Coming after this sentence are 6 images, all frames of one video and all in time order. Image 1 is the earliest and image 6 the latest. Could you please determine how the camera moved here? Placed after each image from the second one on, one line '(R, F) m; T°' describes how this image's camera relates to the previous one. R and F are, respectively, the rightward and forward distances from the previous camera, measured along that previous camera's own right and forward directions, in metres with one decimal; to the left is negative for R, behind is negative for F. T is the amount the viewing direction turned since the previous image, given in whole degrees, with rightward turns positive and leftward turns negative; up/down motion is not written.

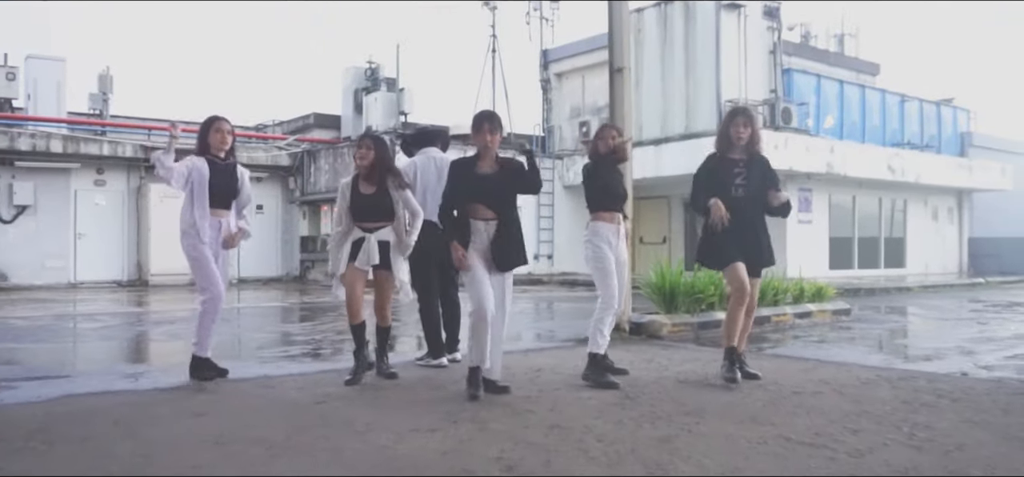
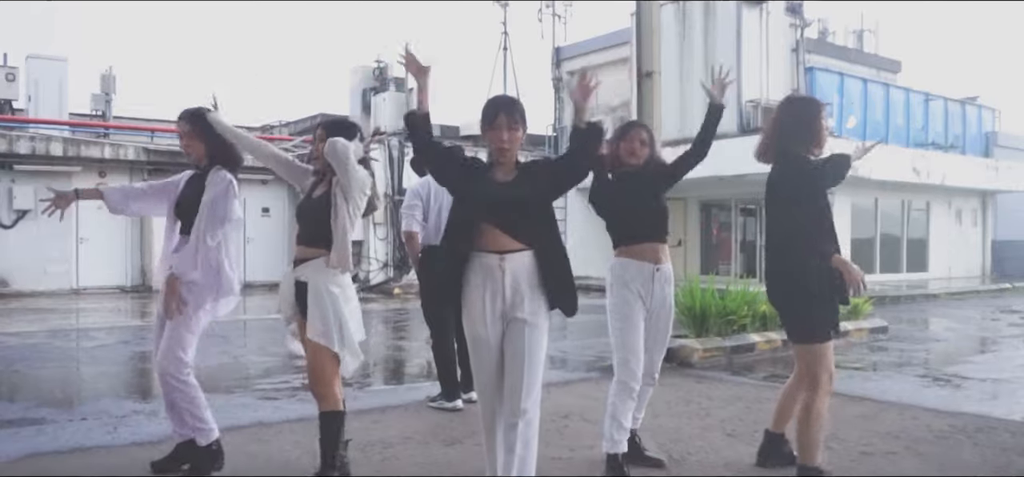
(-0.1, +0.6) m; -1°
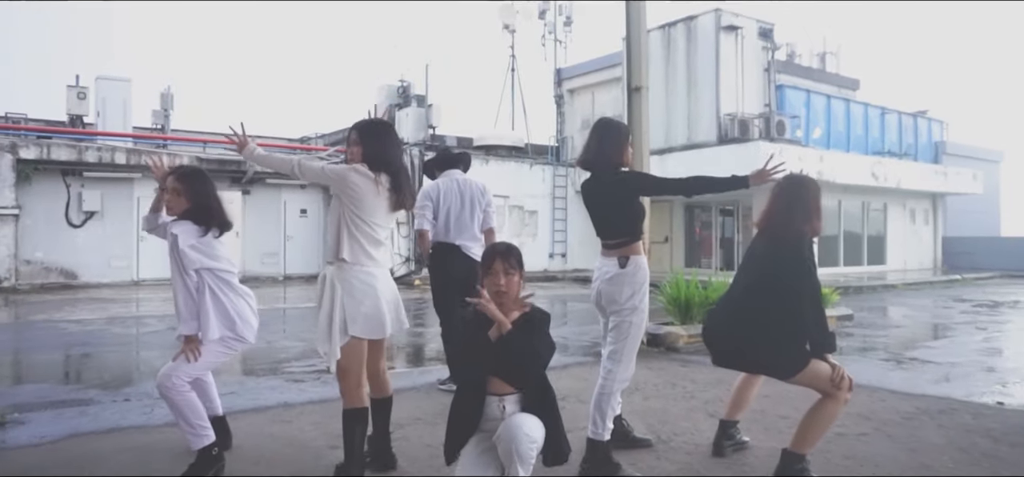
(0.0, -0.6) m; 0°
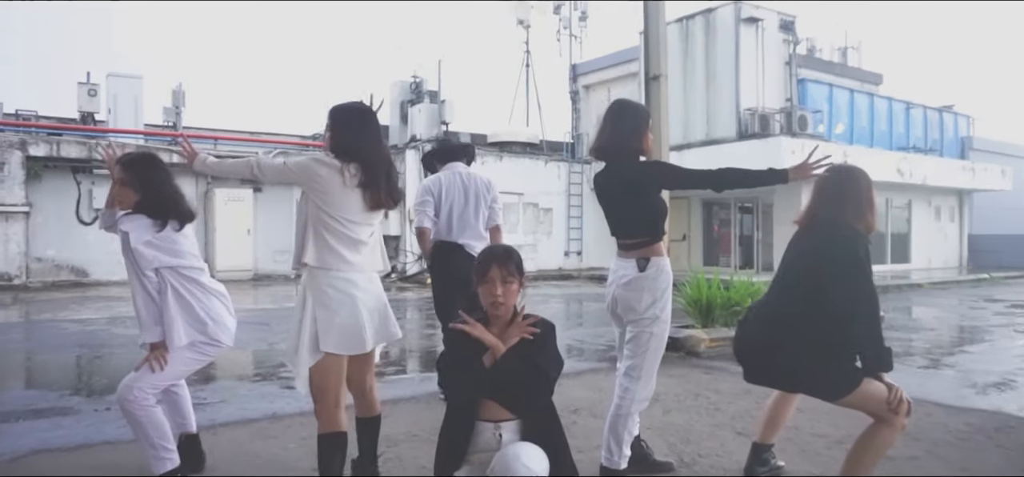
(+0.1, +0.5) m; -1°
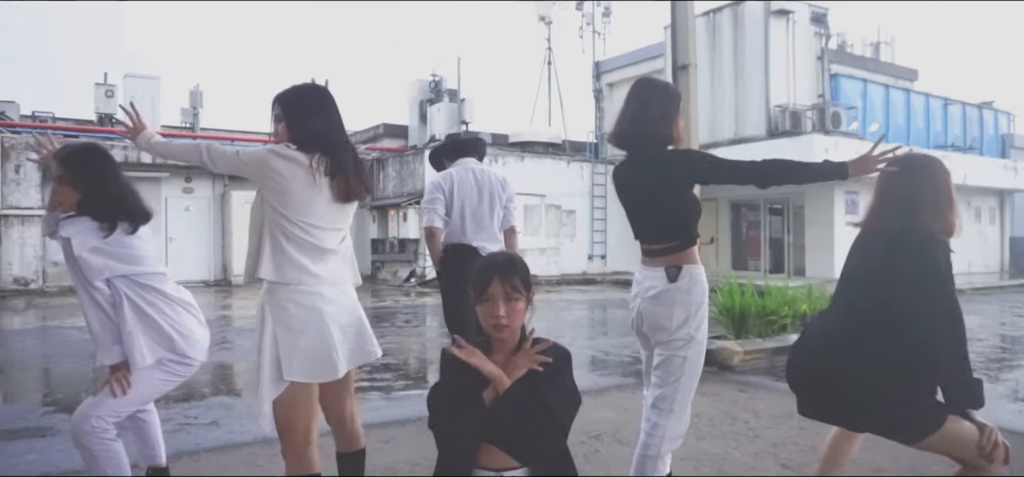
(+0.1, +0.6) m; -2°
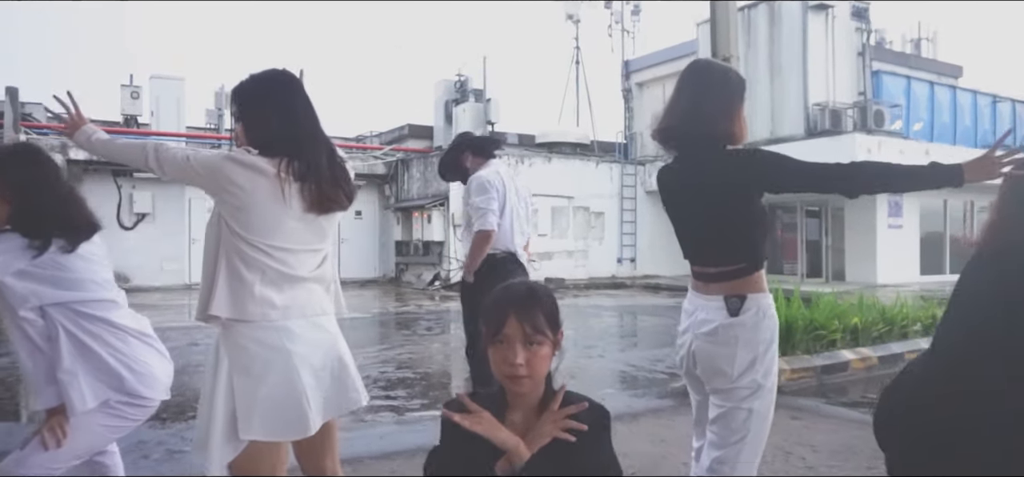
(0.0, +0.6) m; -2°
